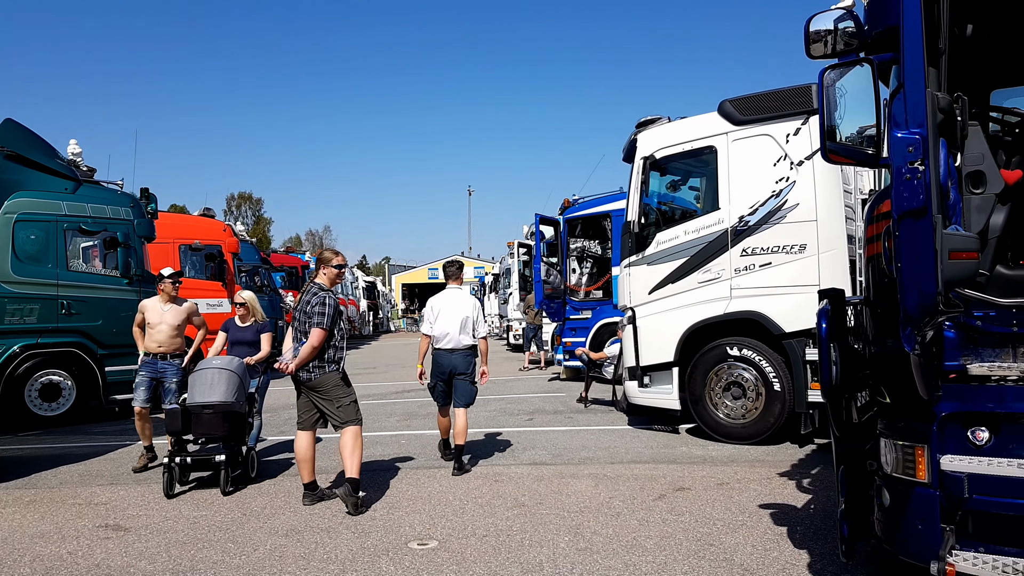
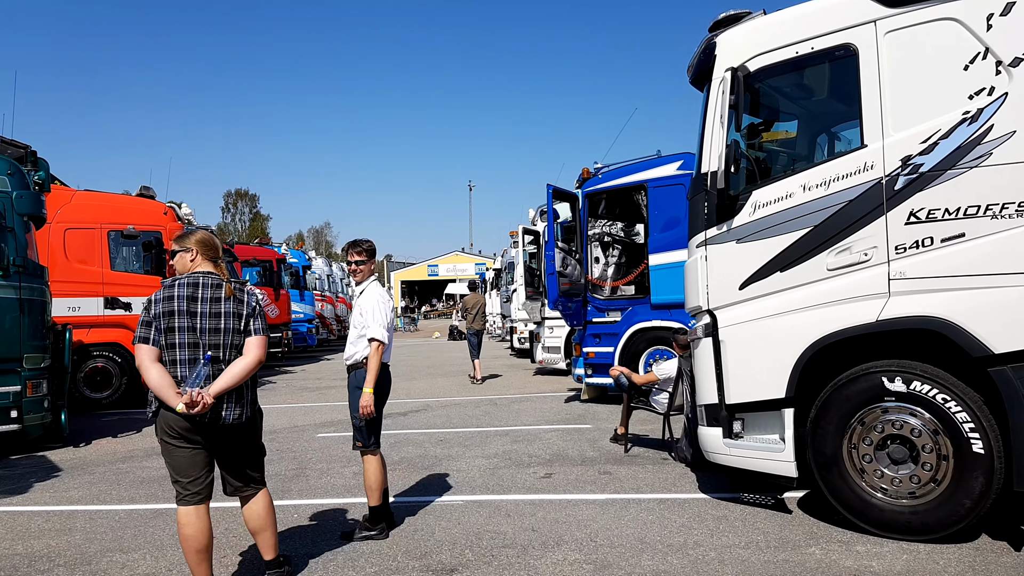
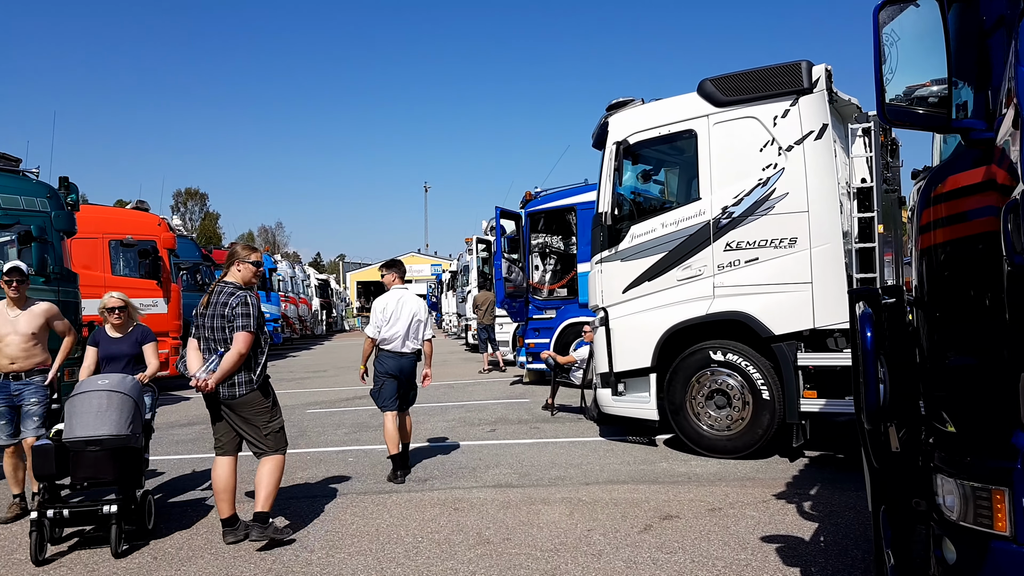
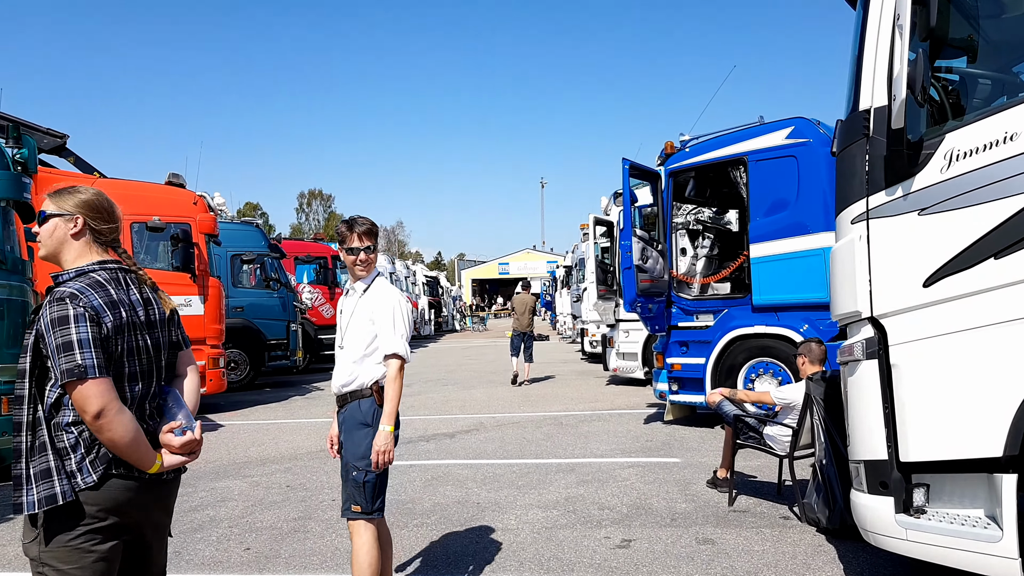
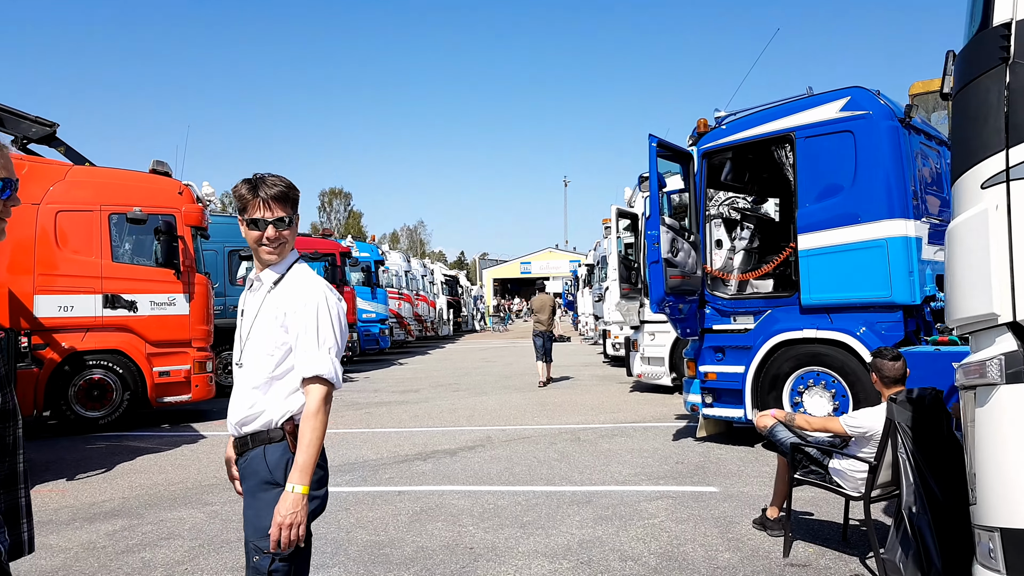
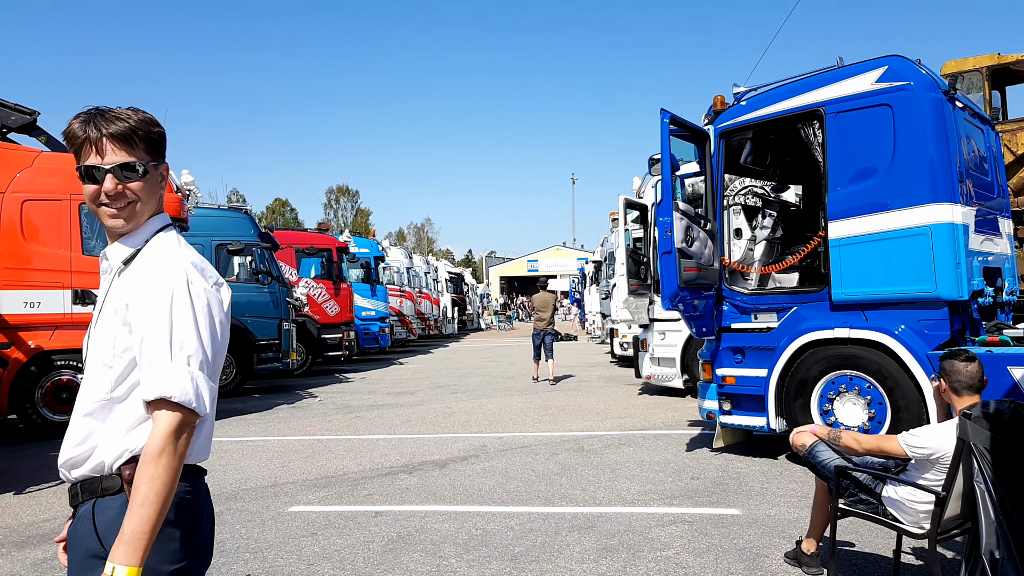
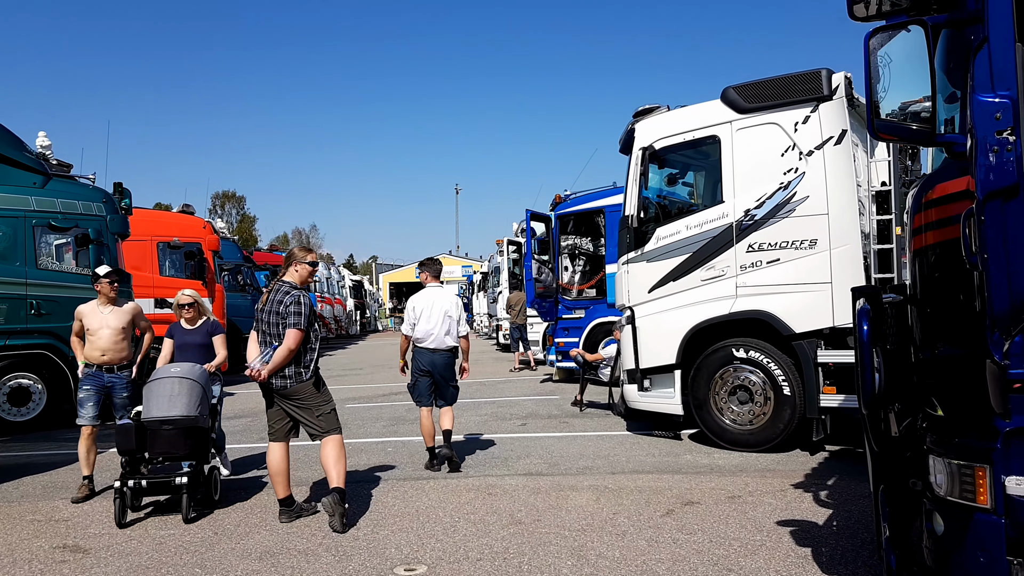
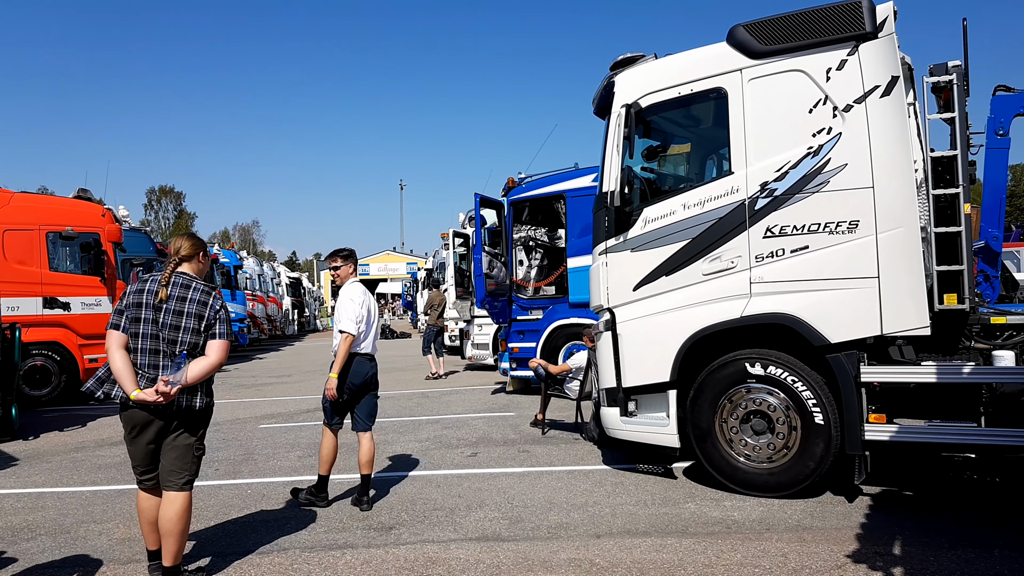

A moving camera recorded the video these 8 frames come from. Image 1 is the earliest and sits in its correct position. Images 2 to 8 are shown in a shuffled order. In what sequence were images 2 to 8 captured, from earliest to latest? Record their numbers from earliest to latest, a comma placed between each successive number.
7, 3, 8, 2, 4, 5, 6
